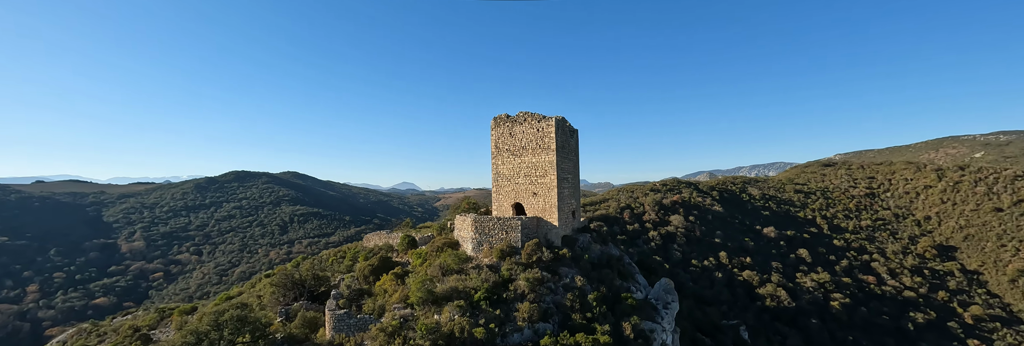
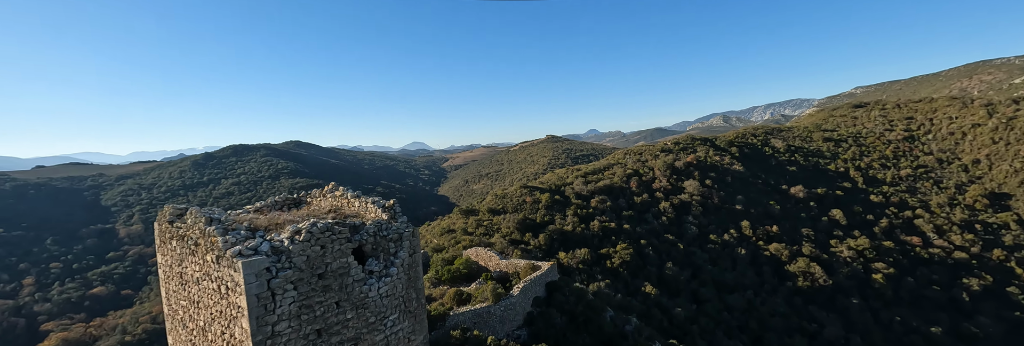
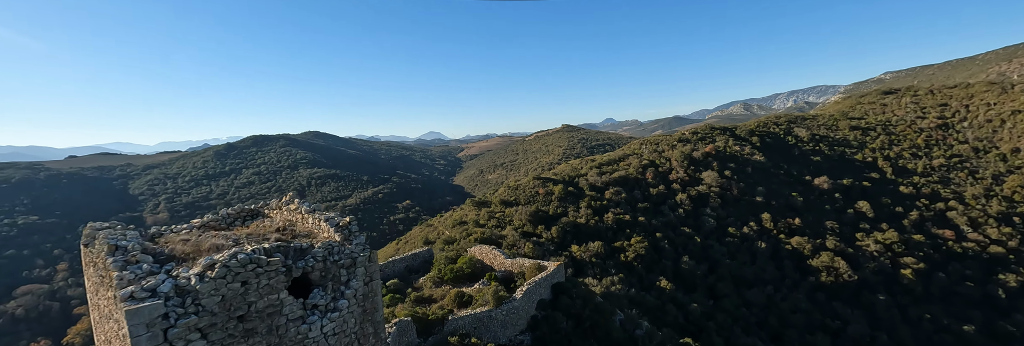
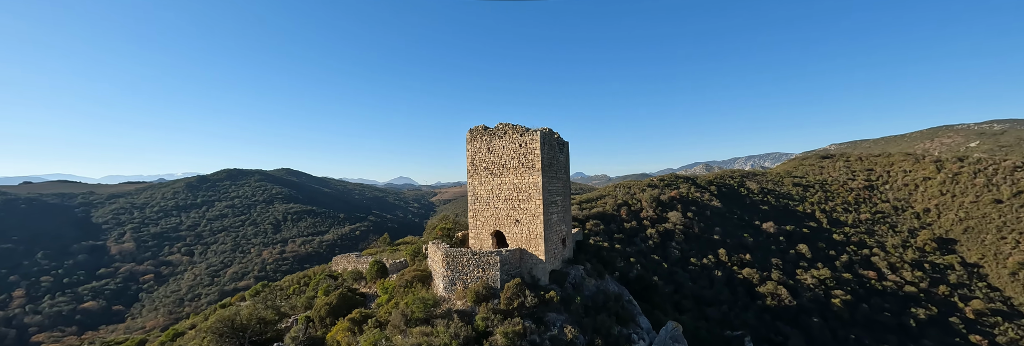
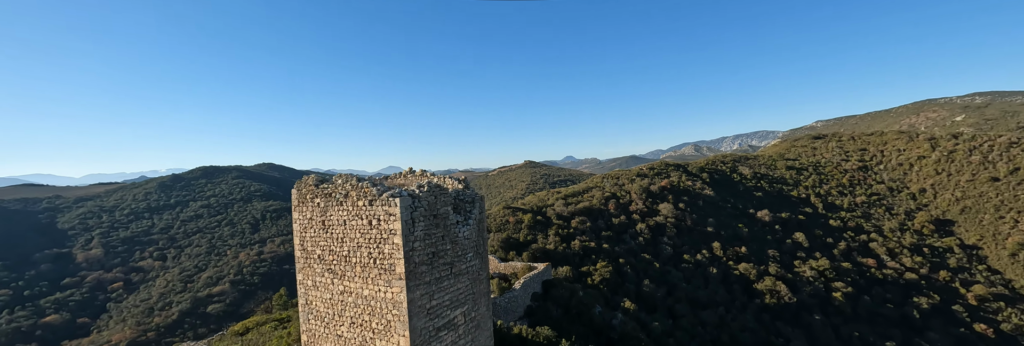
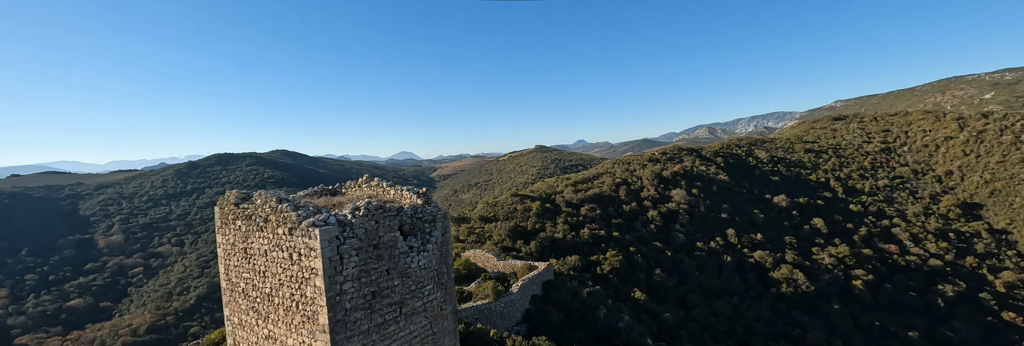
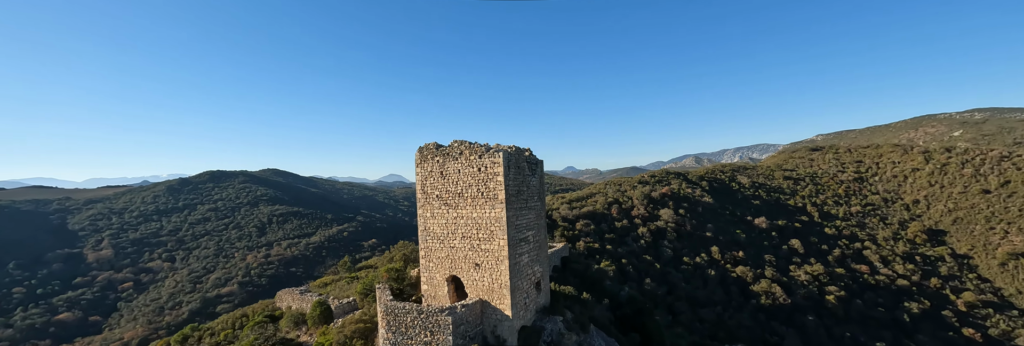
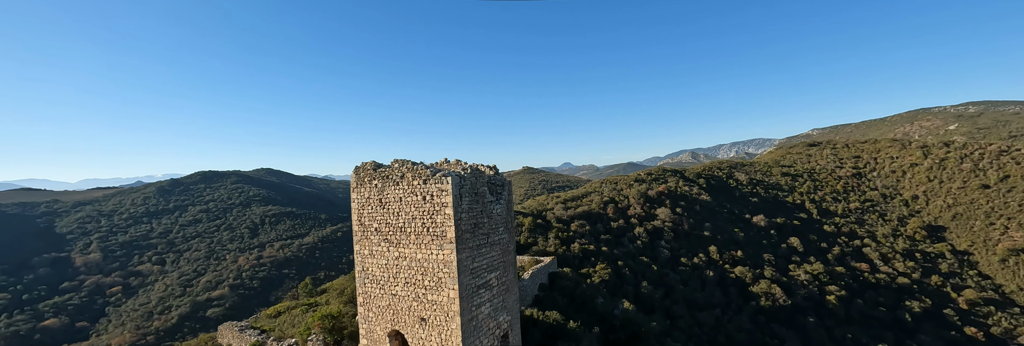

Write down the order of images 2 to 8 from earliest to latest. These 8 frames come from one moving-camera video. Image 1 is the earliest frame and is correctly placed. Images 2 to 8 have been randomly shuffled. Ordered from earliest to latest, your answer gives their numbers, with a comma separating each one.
4, 7, 8, 5, 6, 2, 3
